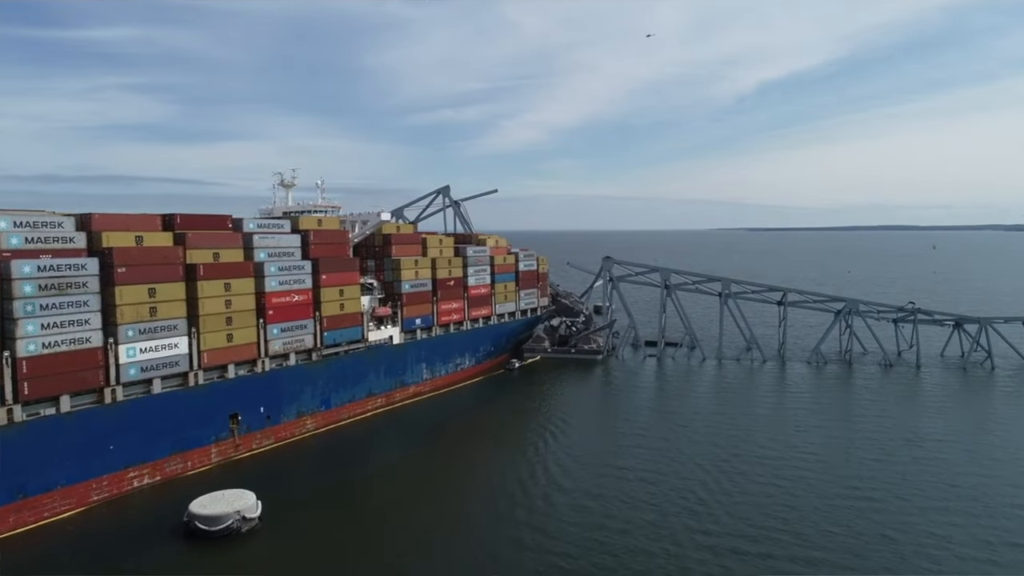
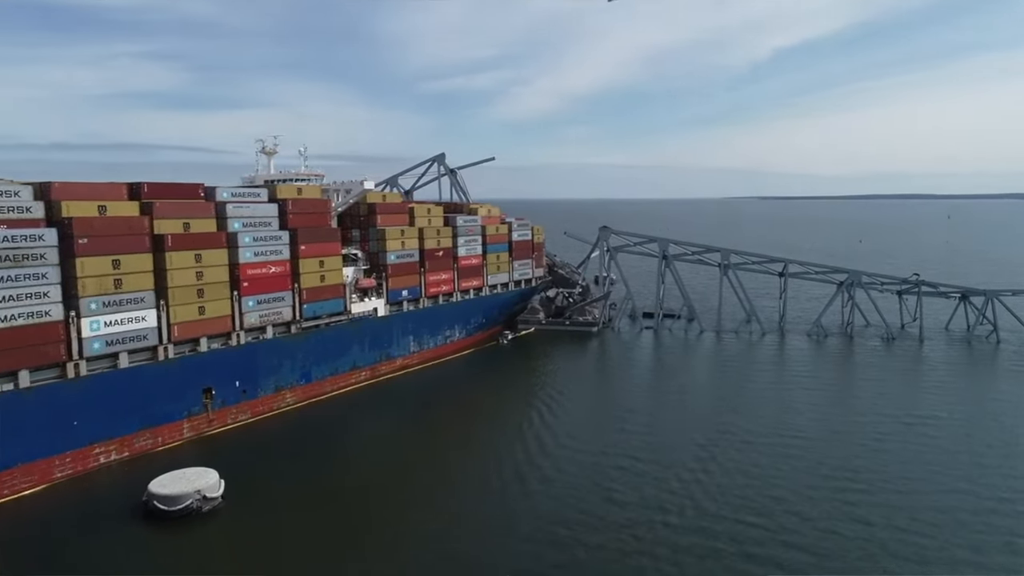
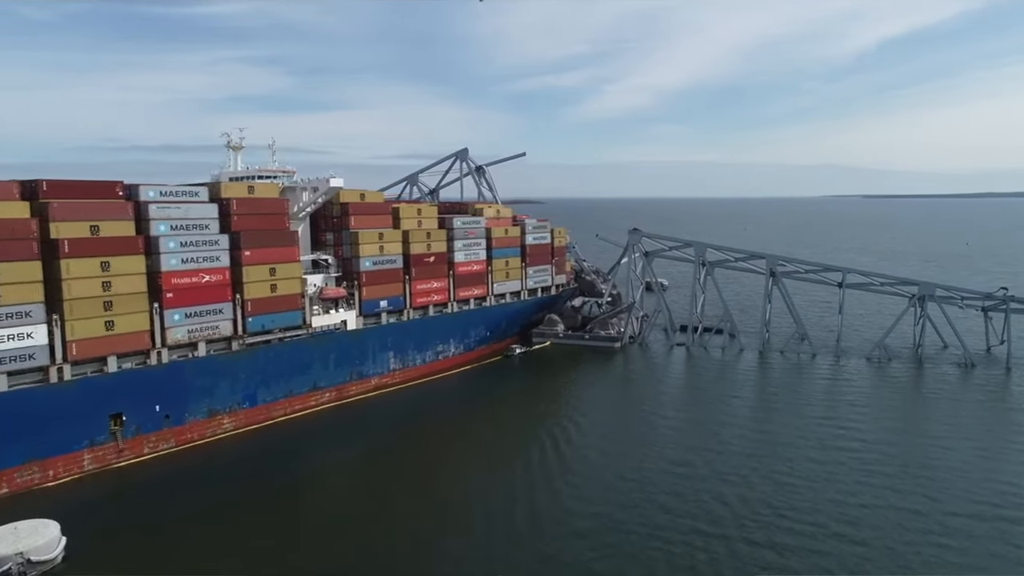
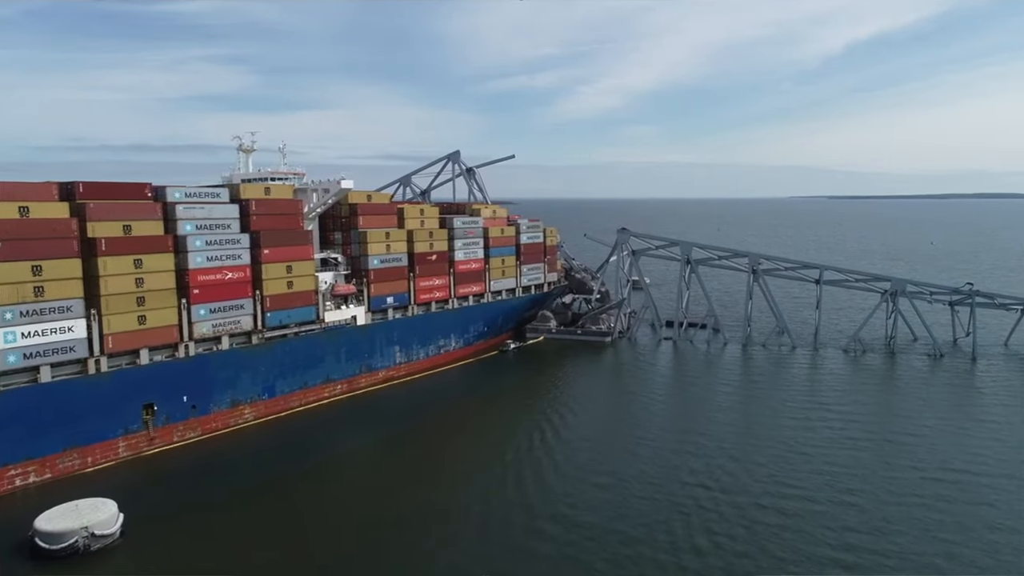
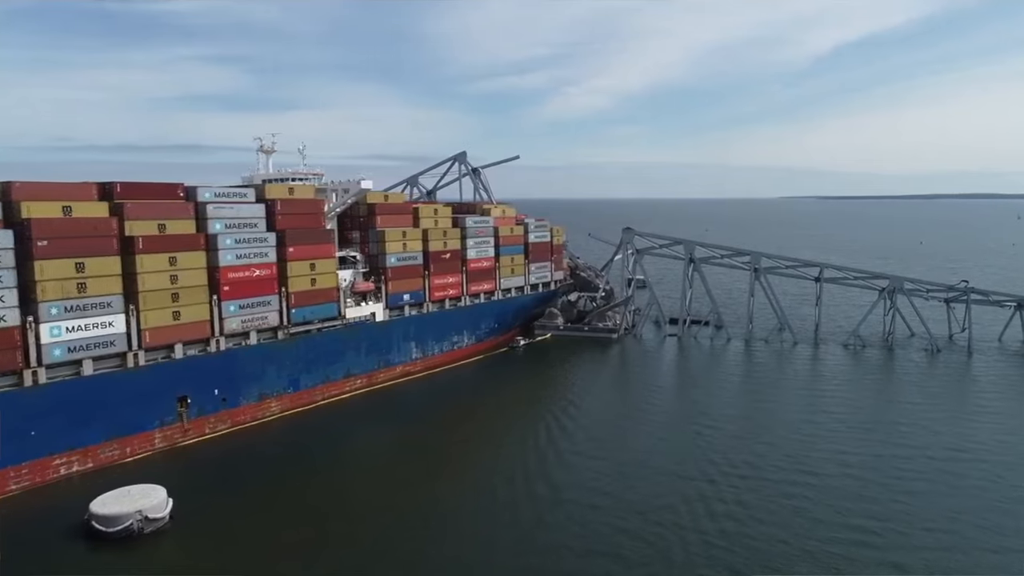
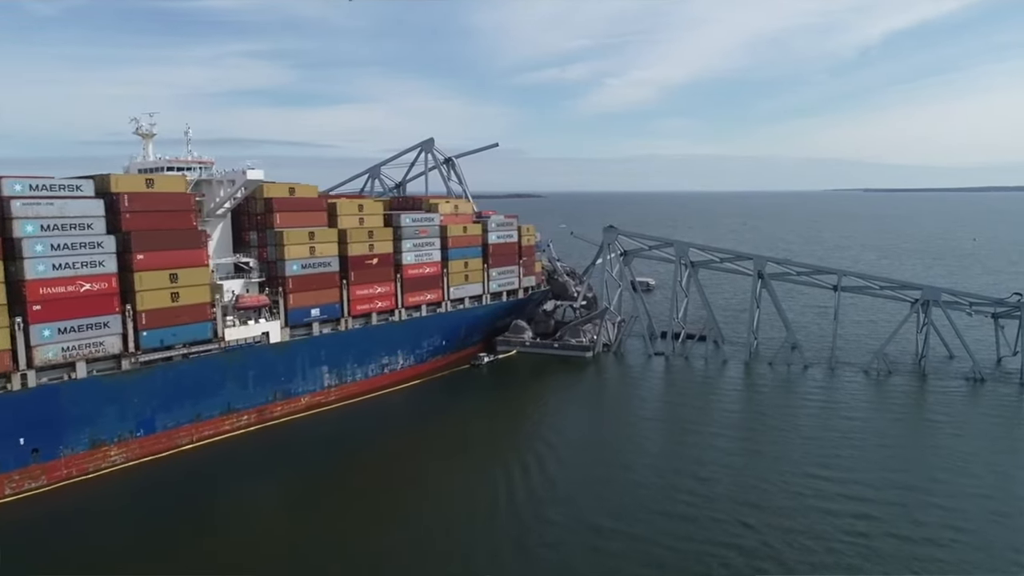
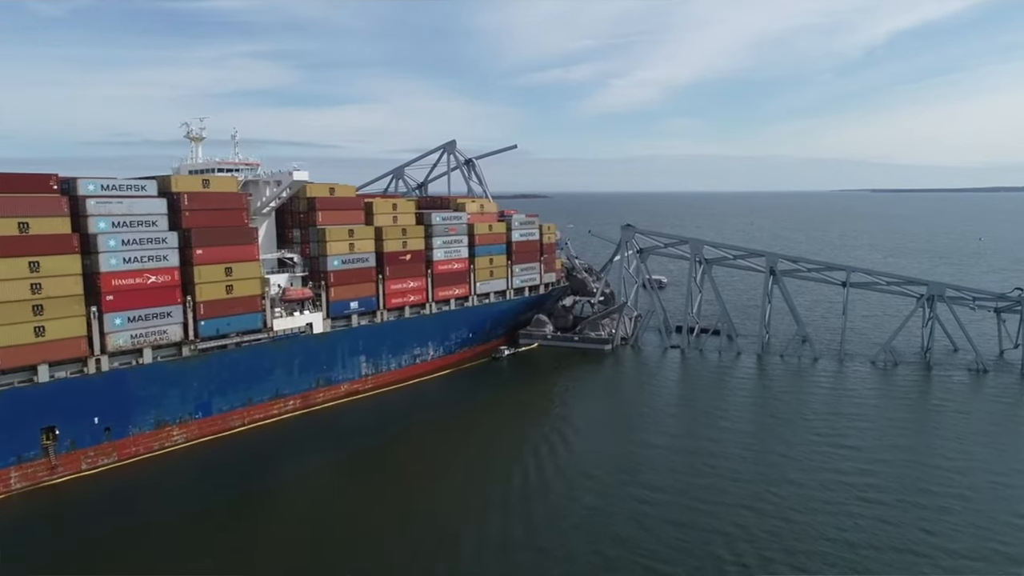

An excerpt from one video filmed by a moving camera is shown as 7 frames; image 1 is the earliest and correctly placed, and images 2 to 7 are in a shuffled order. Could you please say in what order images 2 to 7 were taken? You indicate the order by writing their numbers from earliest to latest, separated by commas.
2, 5, 4, 3, 7, 6
